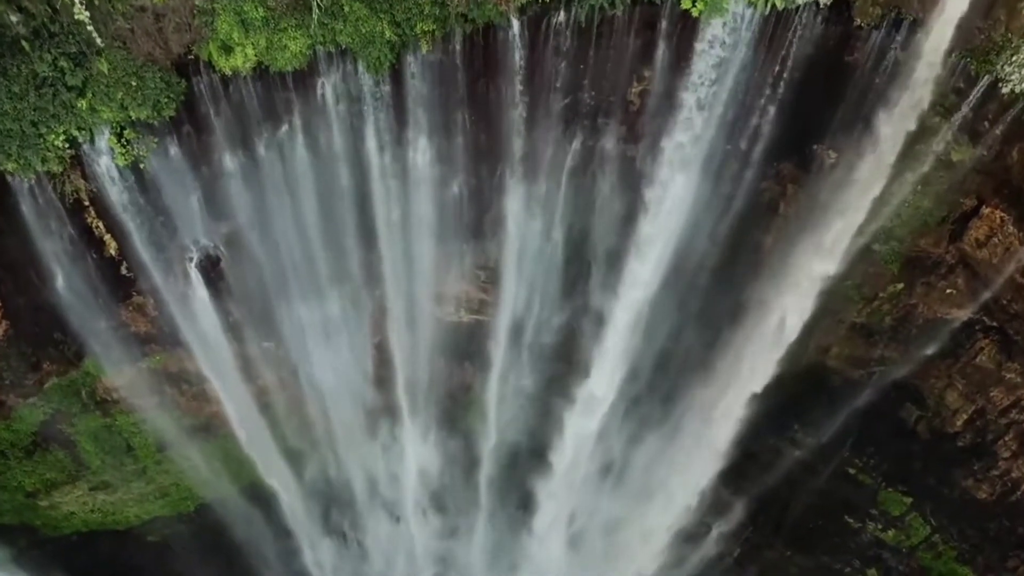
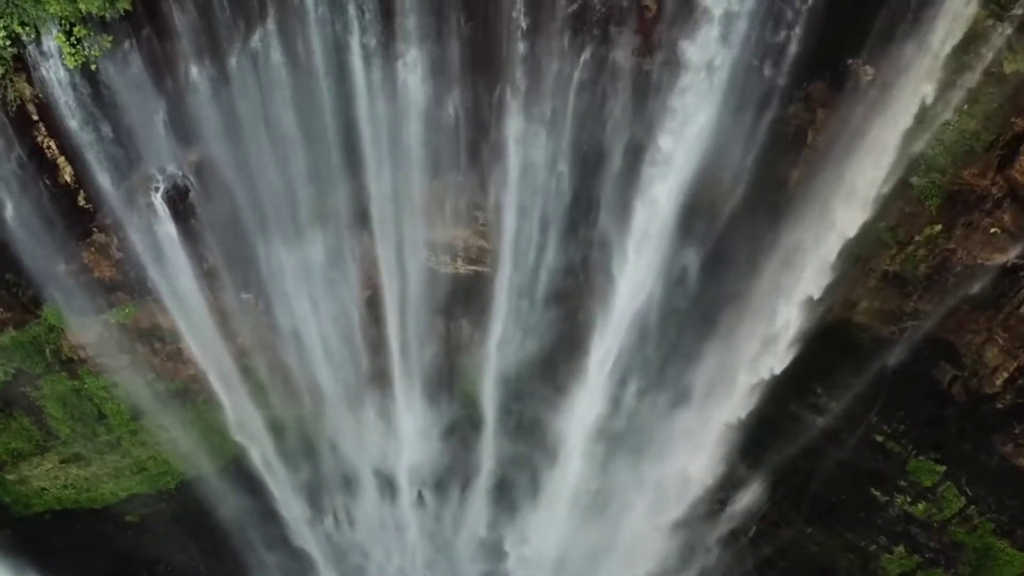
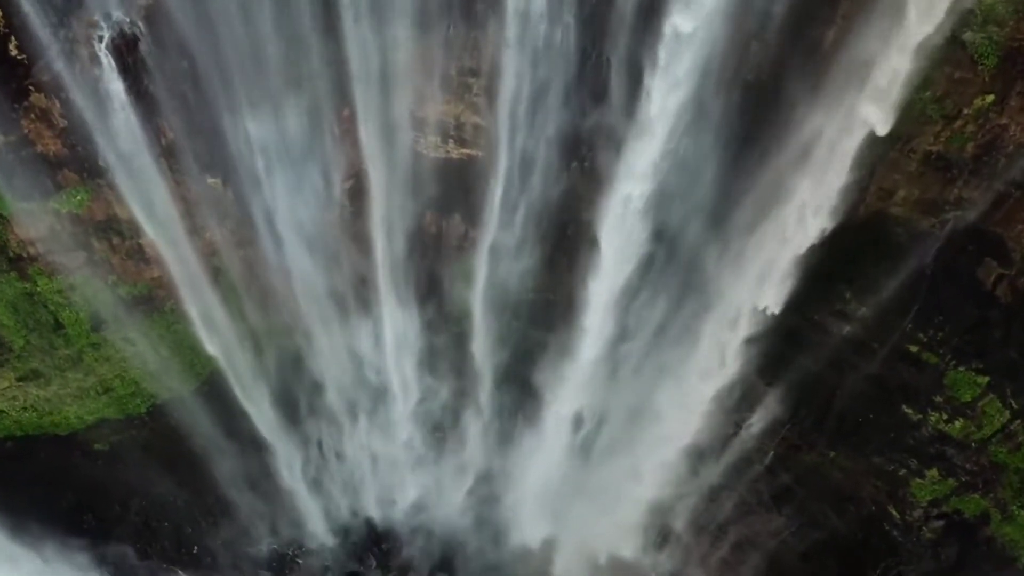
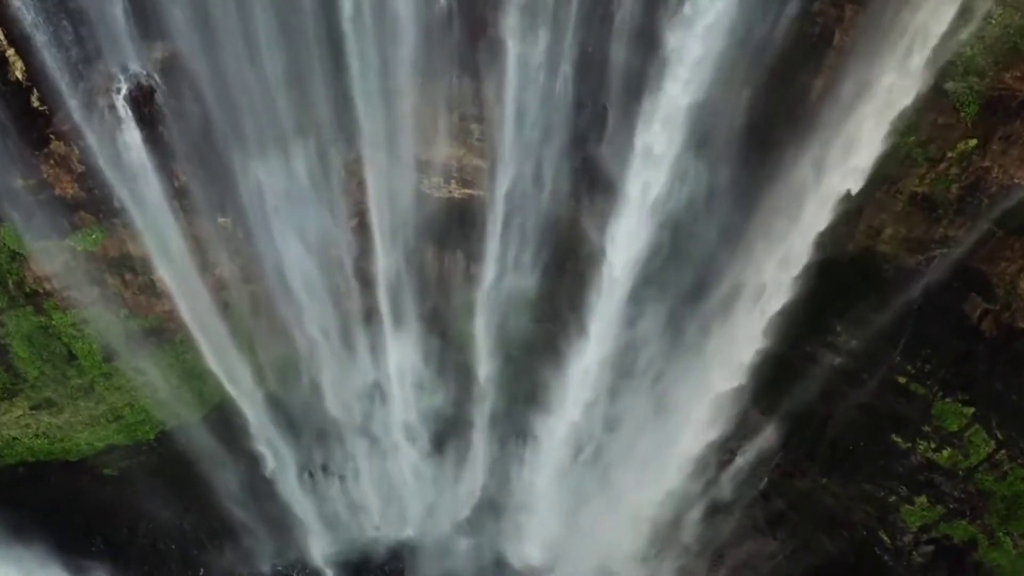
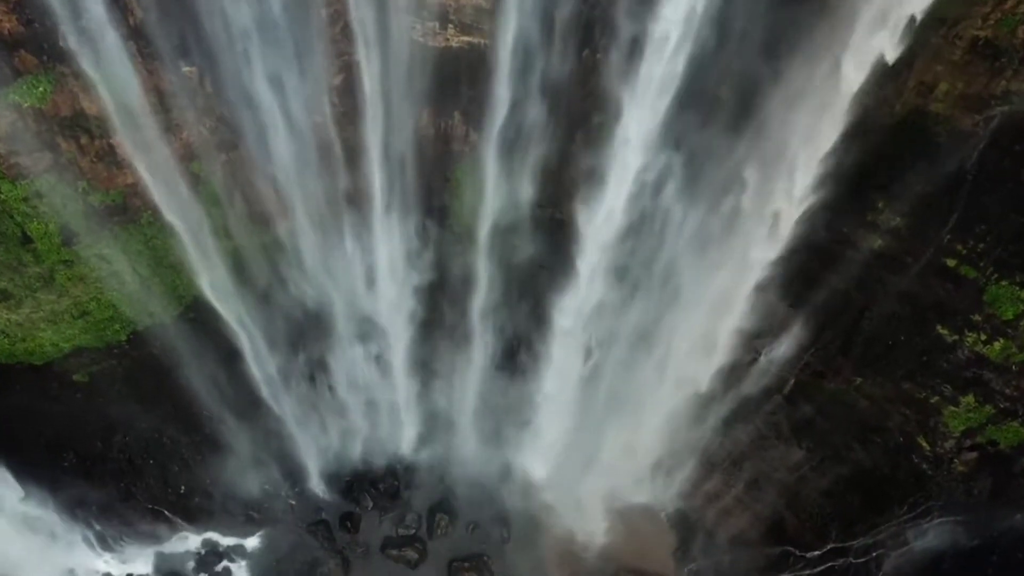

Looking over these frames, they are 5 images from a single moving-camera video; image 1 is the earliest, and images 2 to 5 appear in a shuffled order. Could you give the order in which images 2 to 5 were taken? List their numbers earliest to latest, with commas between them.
2, 4, 3, 5
